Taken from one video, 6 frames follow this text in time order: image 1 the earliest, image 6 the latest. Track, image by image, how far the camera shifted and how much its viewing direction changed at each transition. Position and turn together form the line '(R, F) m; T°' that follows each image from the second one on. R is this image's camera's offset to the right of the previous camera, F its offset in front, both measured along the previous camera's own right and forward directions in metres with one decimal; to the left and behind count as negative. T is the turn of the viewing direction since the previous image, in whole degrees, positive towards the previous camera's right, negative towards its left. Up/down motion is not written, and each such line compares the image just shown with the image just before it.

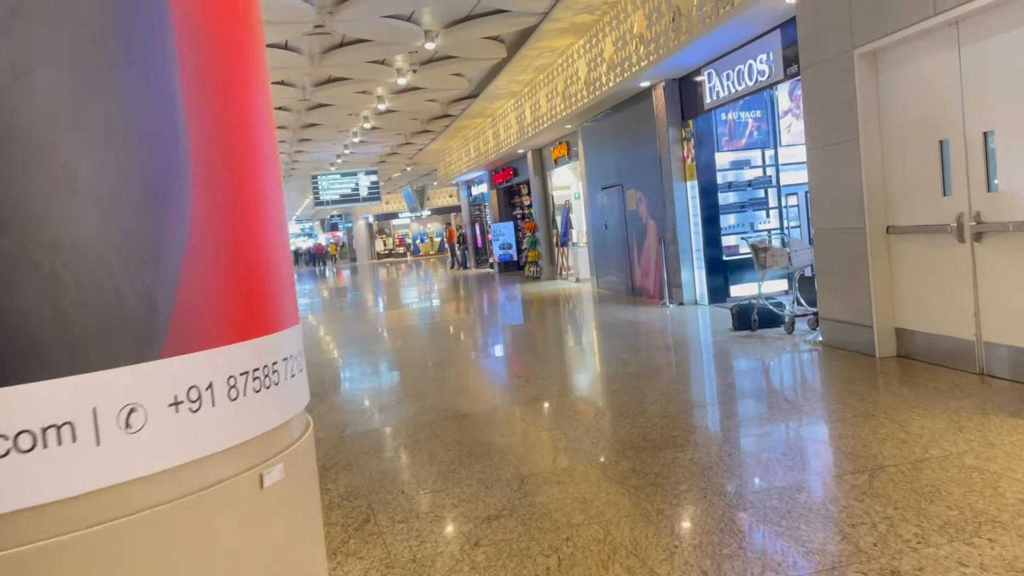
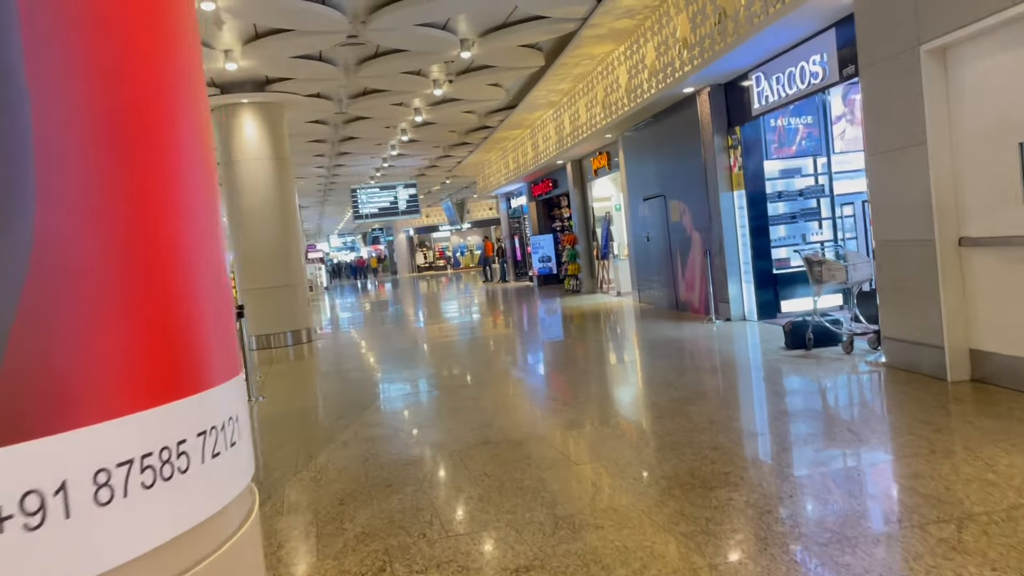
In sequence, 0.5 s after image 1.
(0.0, +0.3) m; -3°
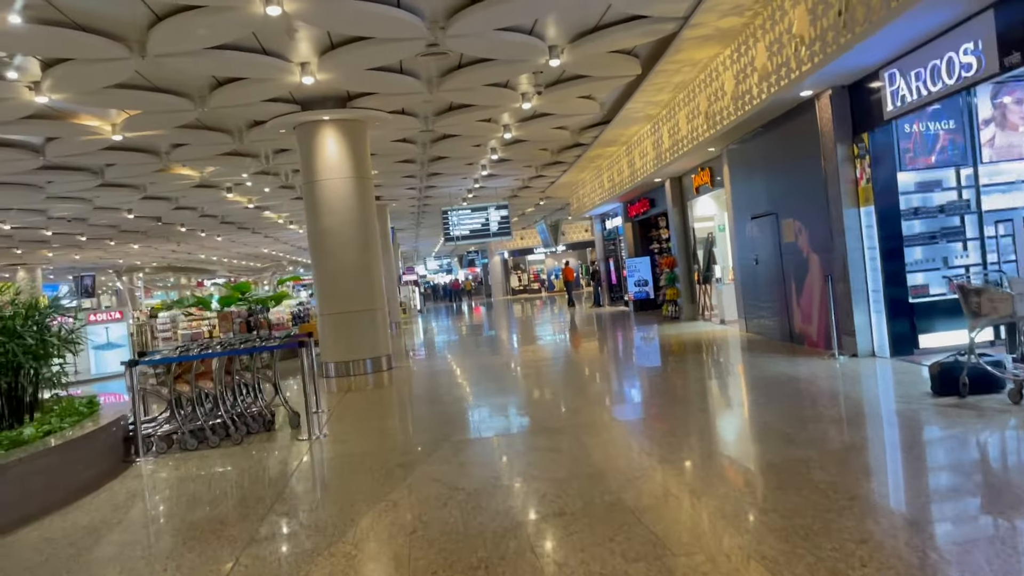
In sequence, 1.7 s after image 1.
(+0.1, +0.8) m; -7°
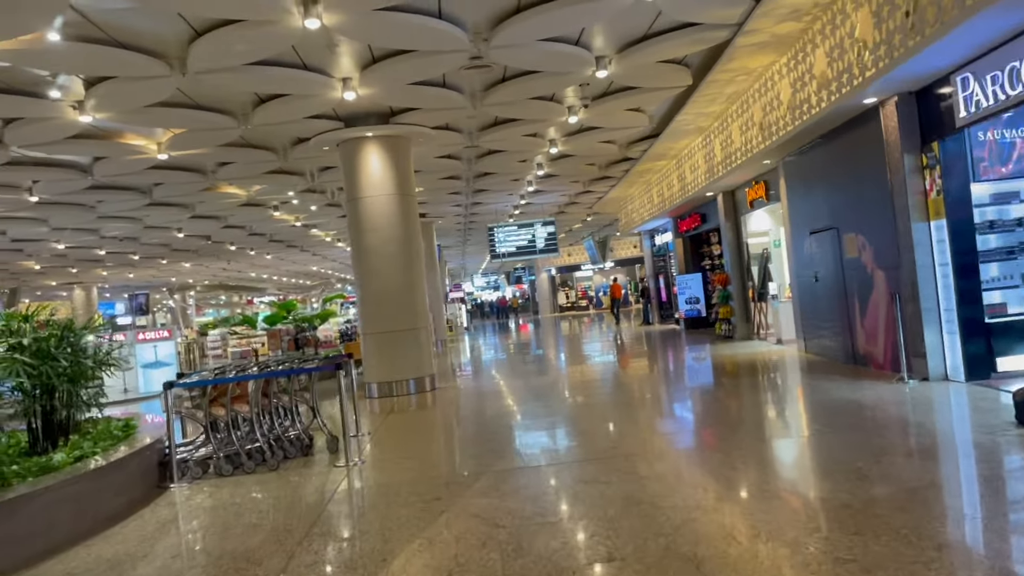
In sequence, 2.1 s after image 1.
(0.0, +0.3) m; -3°
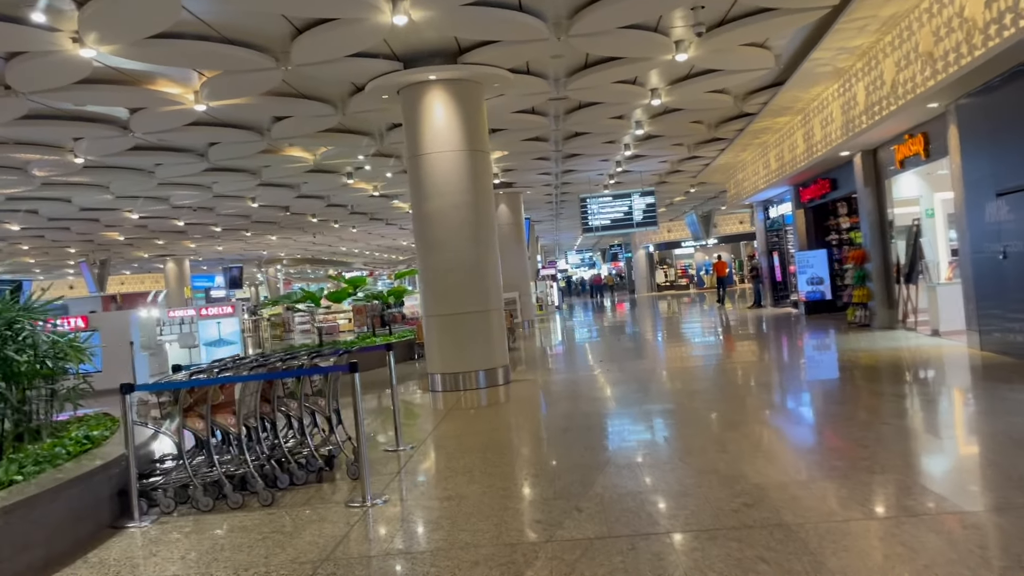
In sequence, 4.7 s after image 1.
(+0.1, +1.7) m; -7°
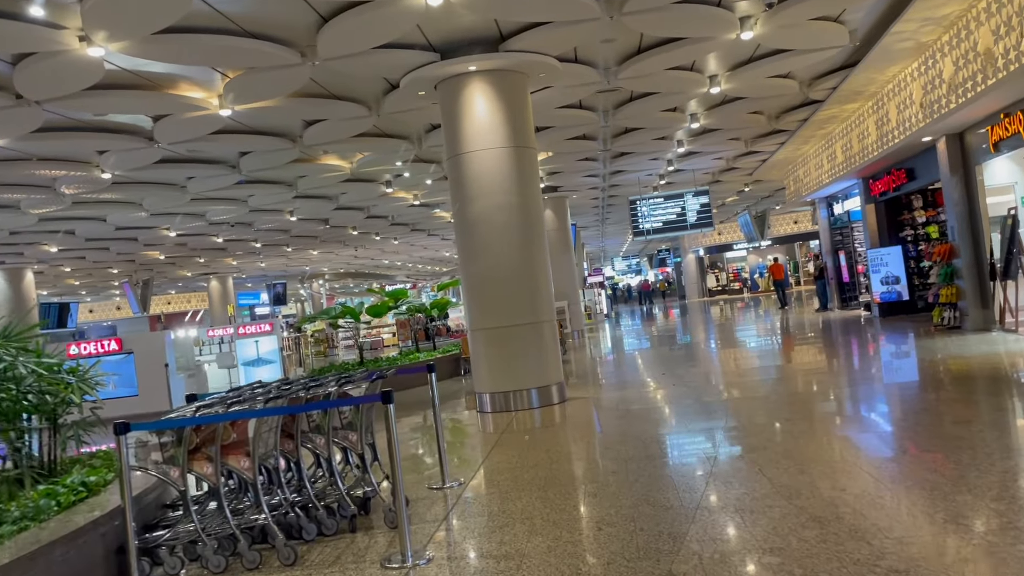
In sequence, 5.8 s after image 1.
(-0.1, +0.8) m; -3°
